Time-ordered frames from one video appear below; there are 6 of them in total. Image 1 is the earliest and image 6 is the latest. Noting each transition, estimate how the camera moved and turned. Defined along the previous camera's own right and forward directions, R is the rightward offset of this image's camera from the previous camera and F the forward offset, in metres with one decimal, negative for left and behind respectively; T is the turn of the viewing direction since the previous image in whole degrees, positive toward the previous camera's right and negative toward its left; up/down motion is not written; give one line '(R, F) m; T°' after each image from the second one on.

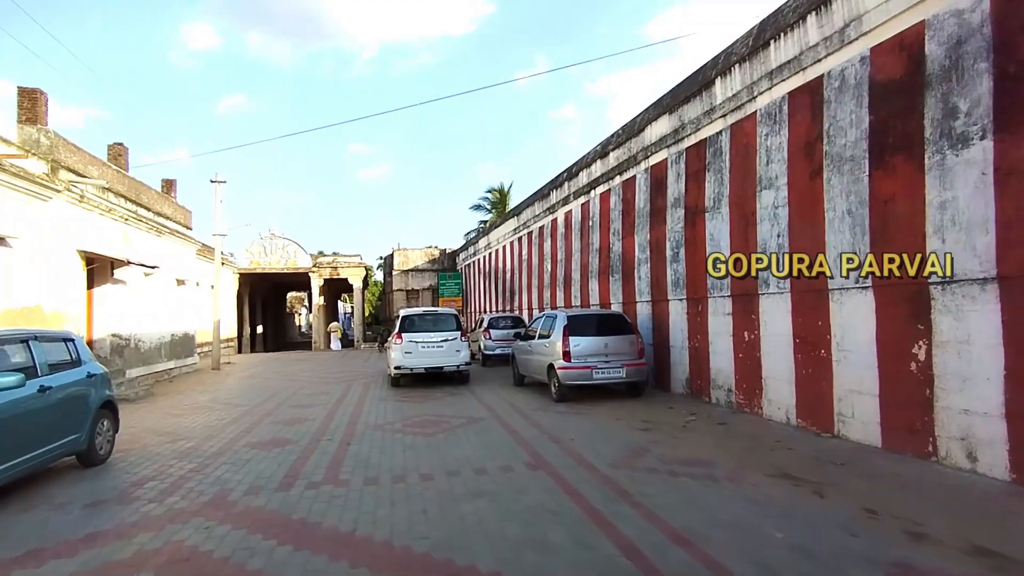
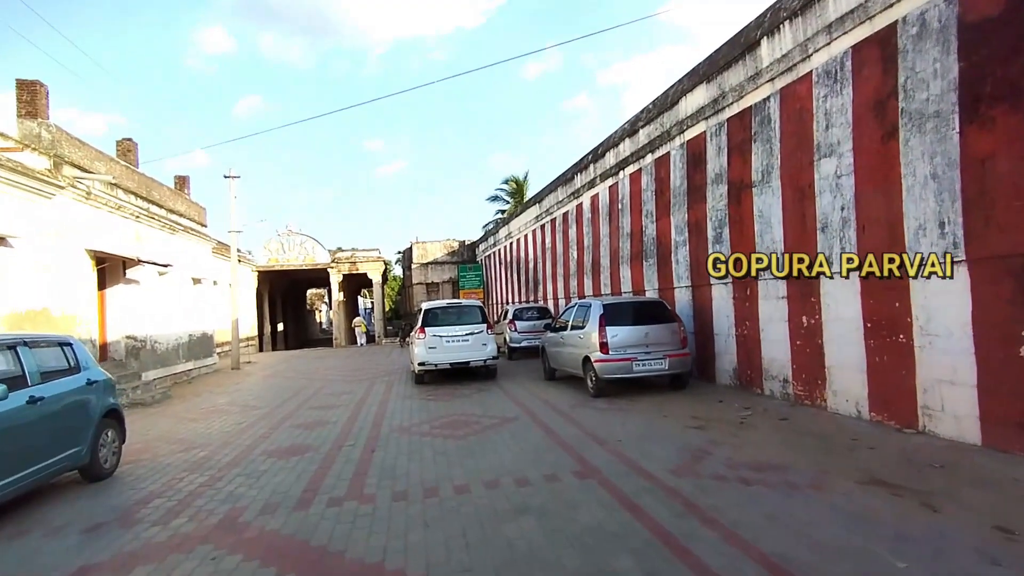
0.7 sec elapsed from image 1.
(-0.2, +0.7) m; -2°
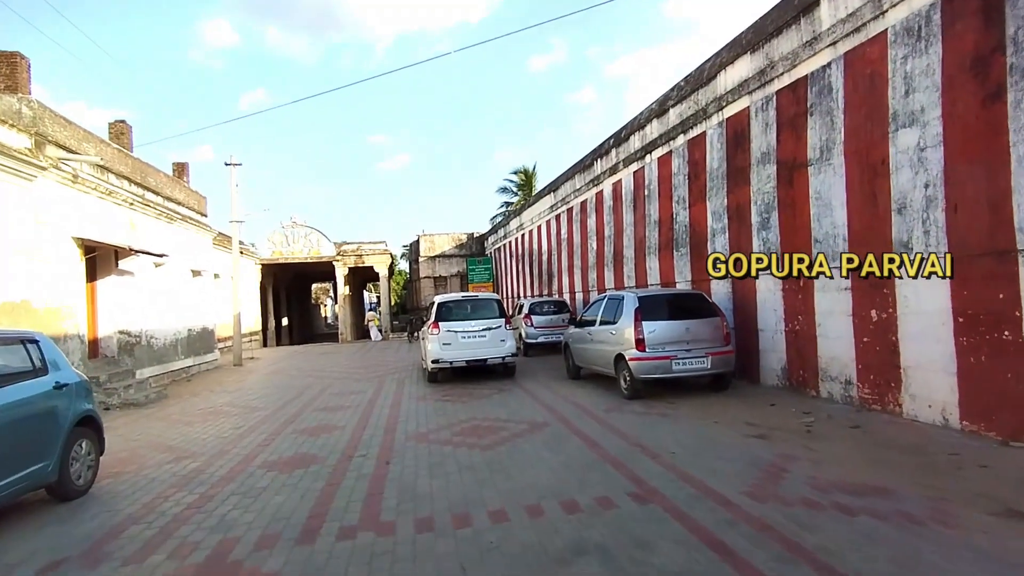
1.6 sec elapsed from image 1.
(-0.3, +0.9) m; 0°
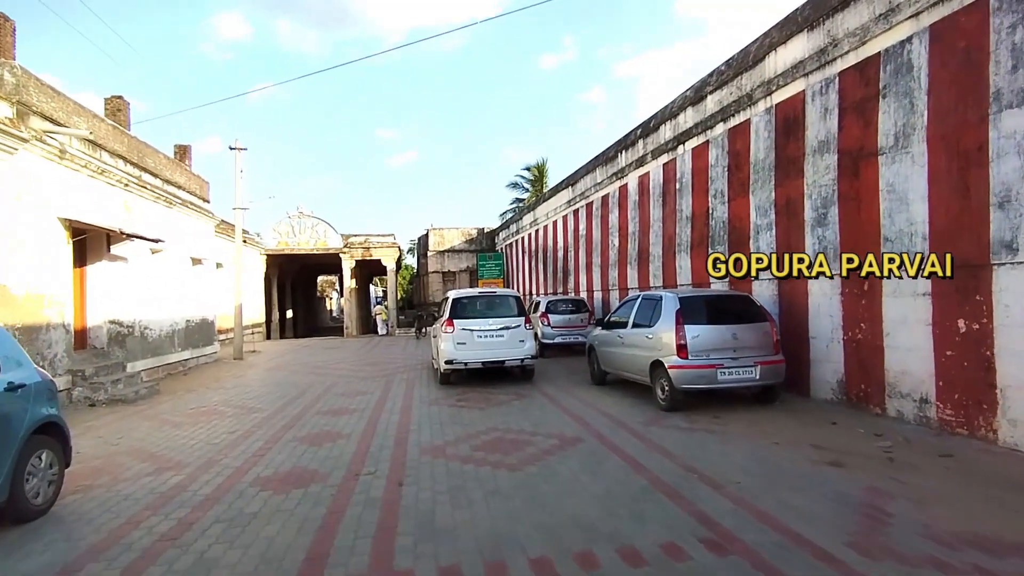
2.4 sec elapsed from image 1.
(-0.3, +0.9) m; 0°
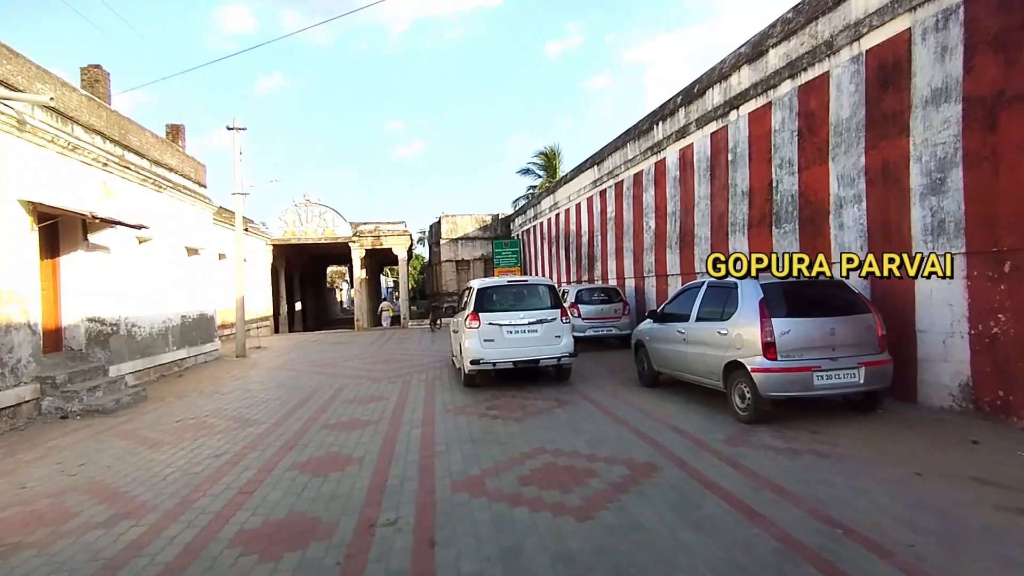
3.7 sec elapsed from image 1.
(-0.4, +1.5) m; -1°
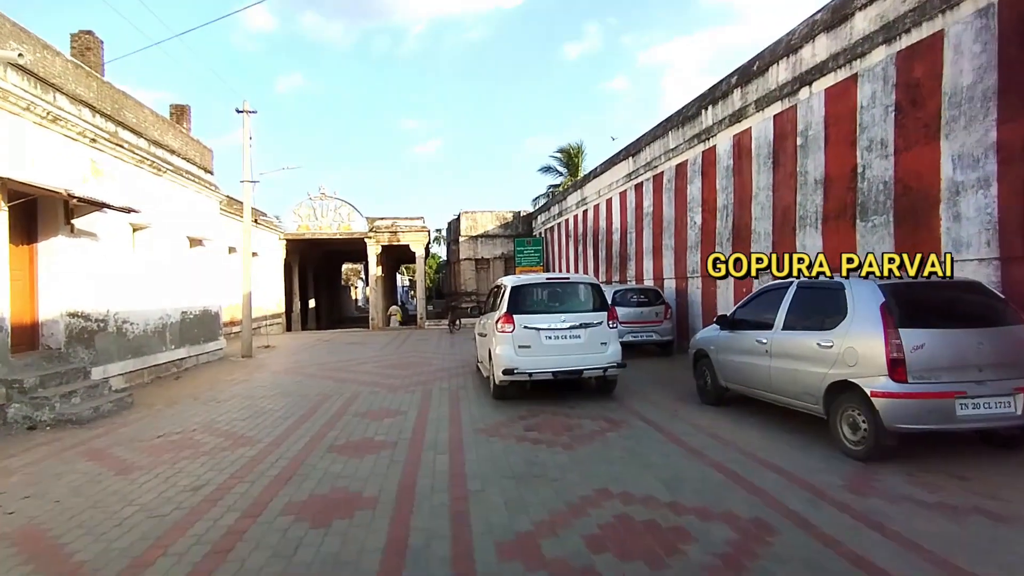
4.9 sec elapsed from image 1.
(-0.4, +1.3) m; -1°
